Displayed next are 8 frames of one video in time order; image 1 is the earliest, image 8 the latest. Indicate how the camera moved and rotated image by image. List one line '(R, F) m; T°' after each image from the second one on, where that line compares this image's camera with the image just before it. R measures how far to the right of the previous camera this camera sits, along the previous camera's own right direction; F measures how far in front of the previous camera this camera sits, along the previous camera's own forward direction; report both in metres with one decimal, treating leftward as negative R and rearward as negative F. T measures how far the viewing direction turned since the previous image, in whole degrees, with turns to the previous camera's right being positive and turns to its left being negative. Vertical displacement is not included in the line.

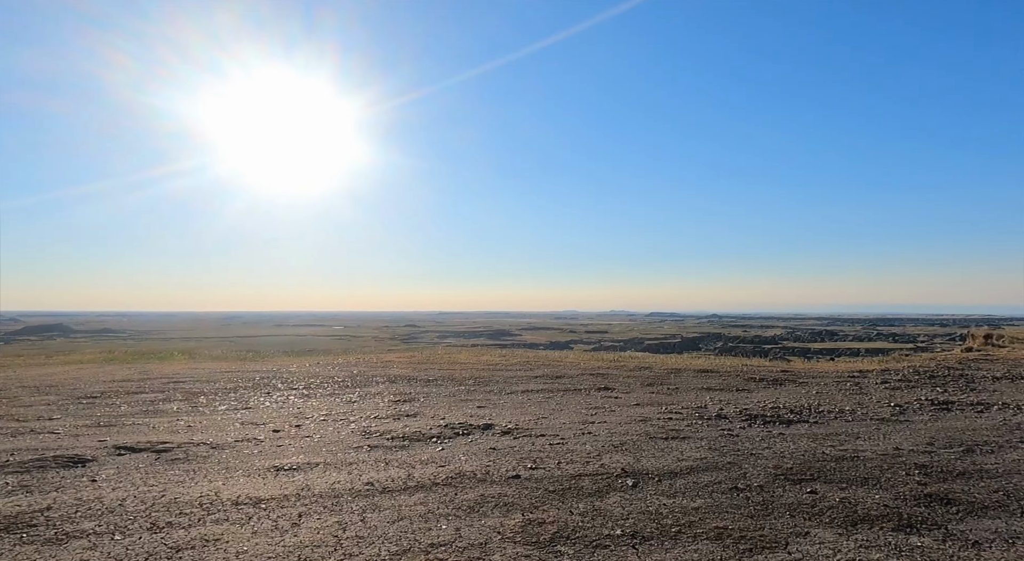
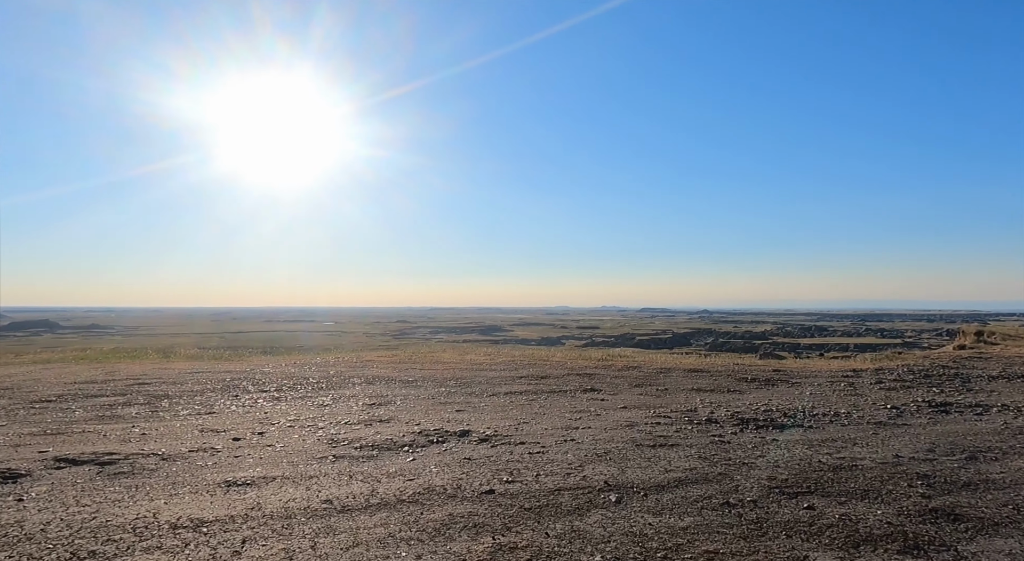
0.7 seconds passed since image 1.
(+0.2, +0.8) m; +1°
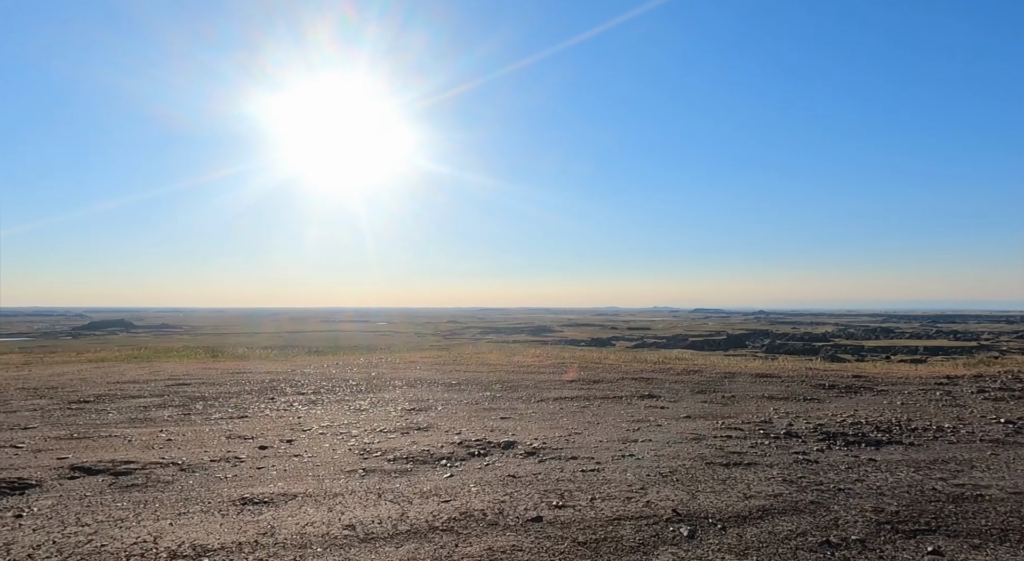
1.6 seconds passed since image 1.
(0.0, +1.3) m; -4°
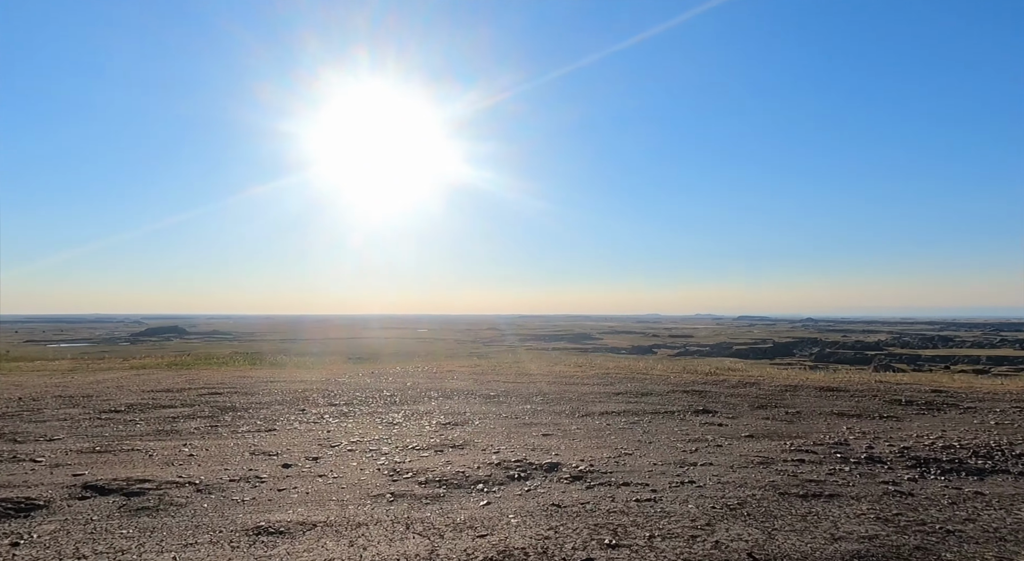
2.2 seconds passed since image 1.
(0.0, +1.0) m; -4°
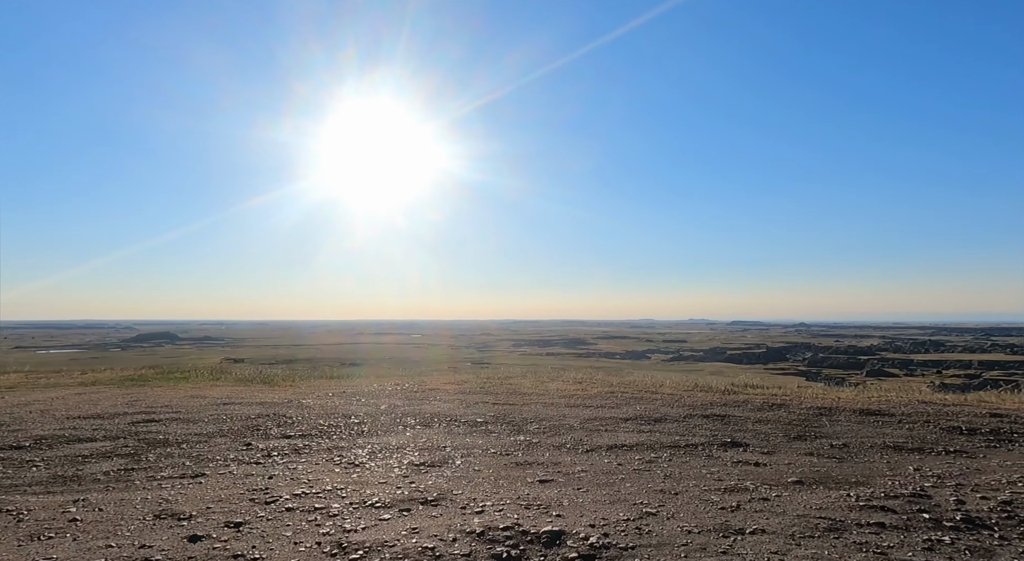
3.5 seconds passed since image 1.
(+0.1, +2.5) m; 0°
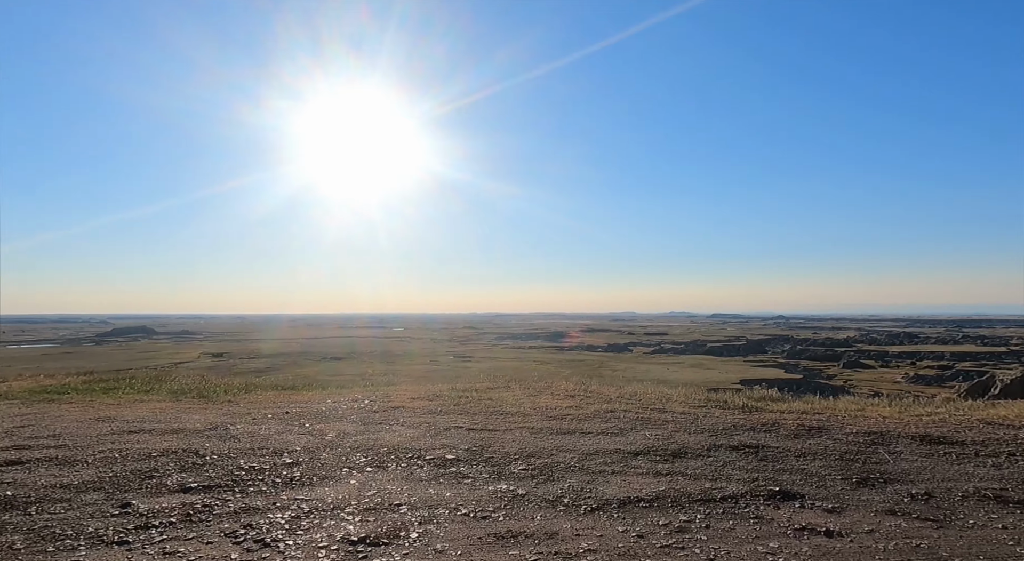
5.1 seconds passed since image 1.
(0.0, +3.3) m; +2°
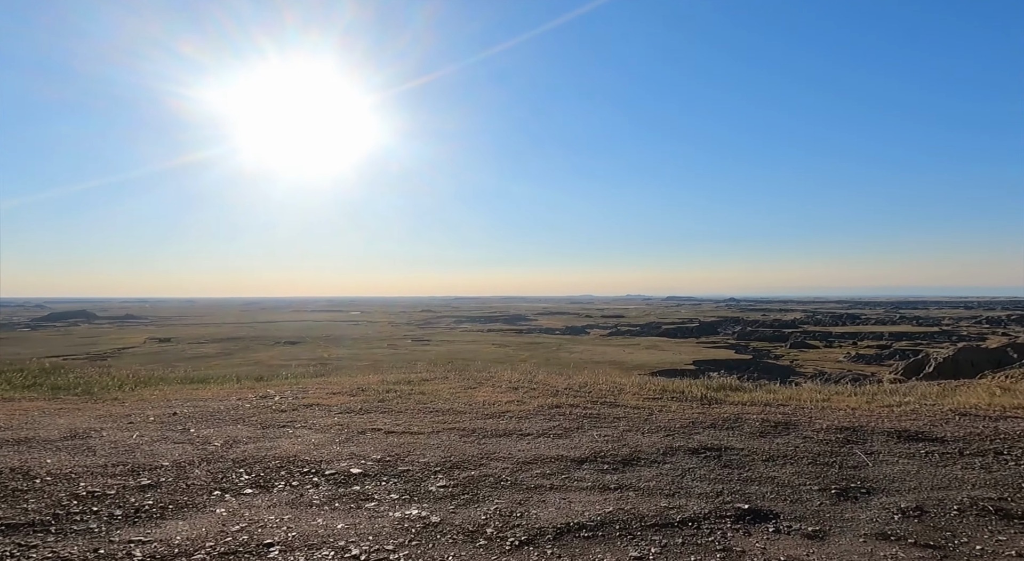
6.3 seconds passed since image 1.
(+0.5, +2.0) m; +4°
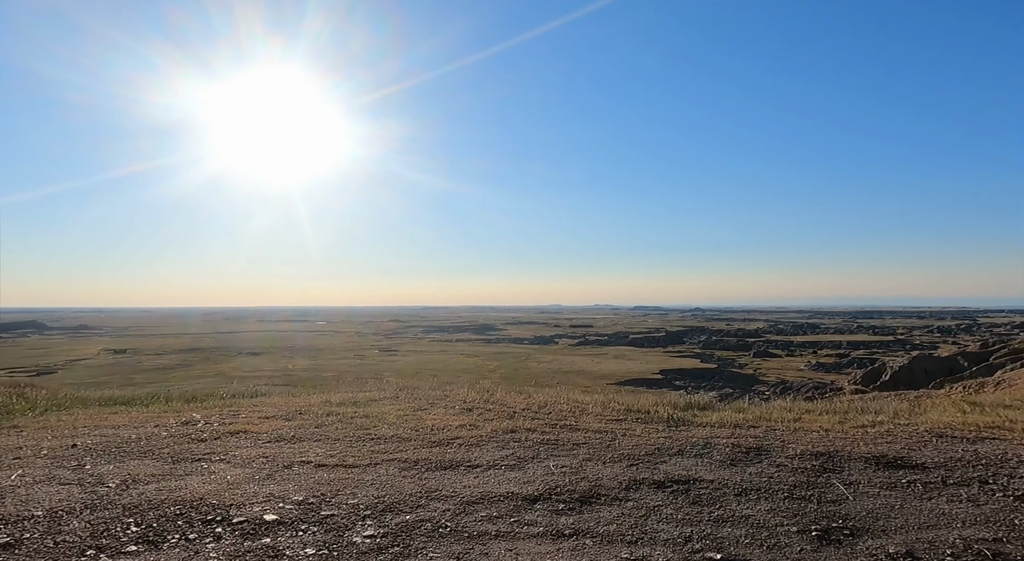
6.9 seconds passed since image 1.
(+0.3, +1.1) m; +3°
